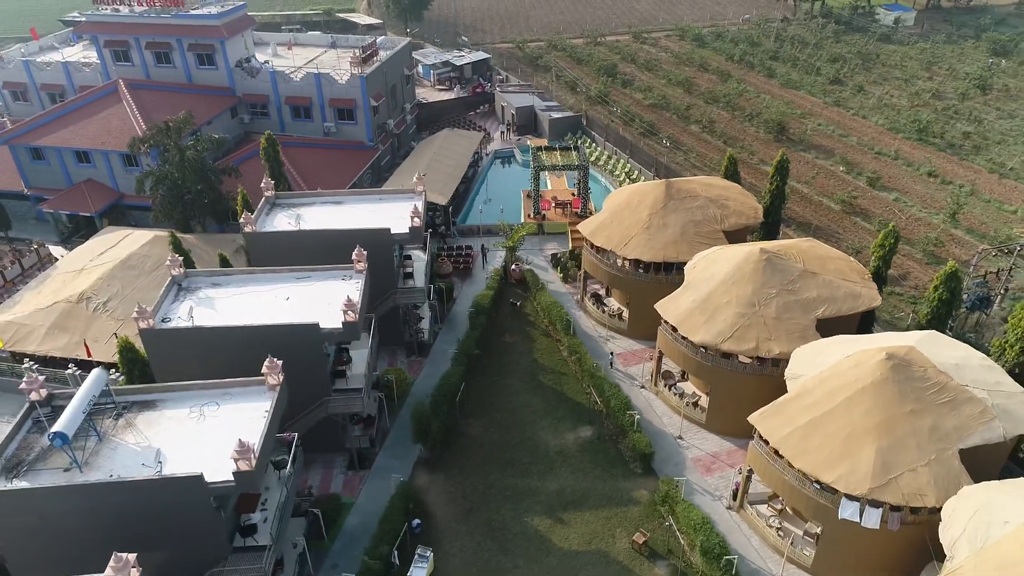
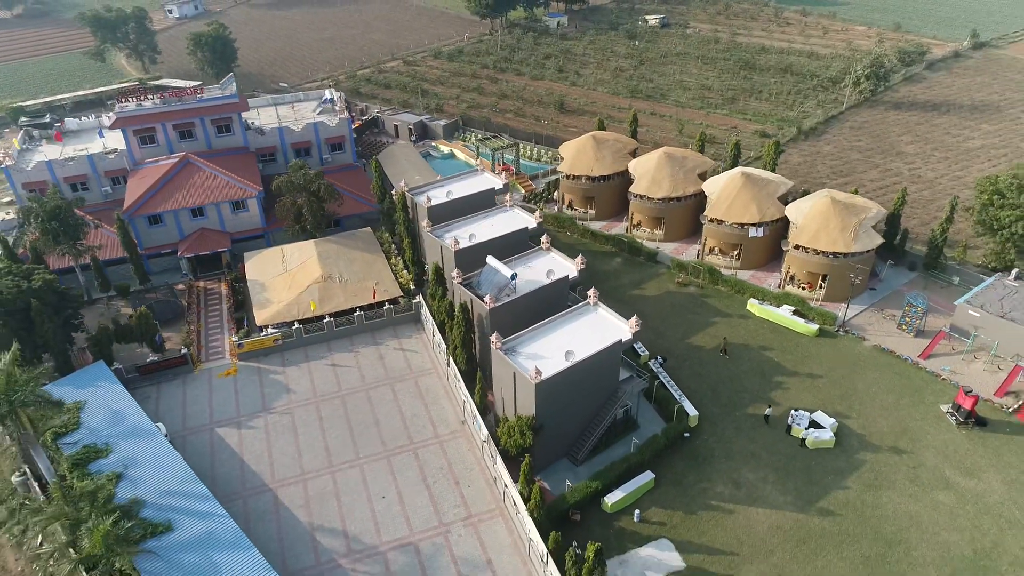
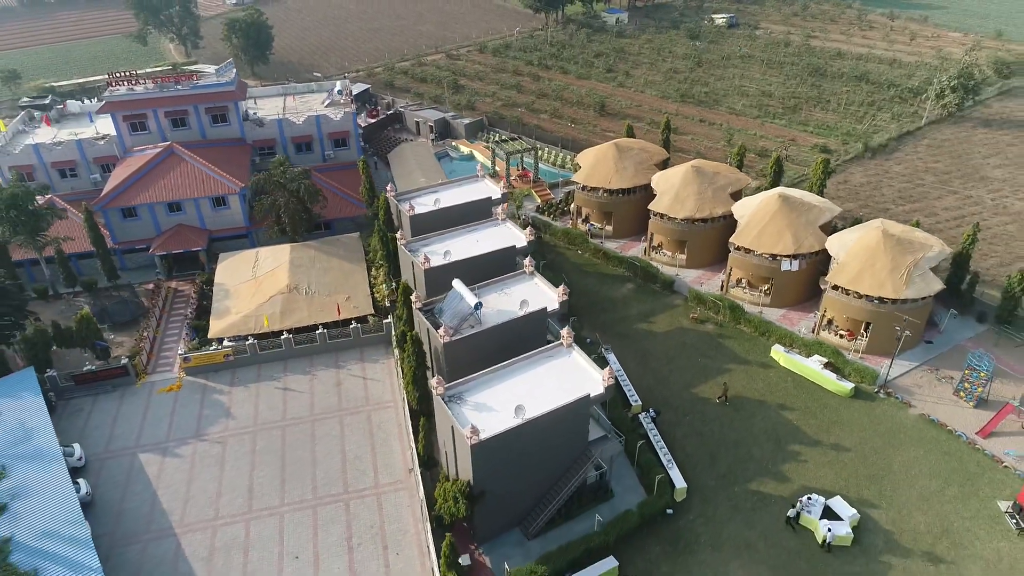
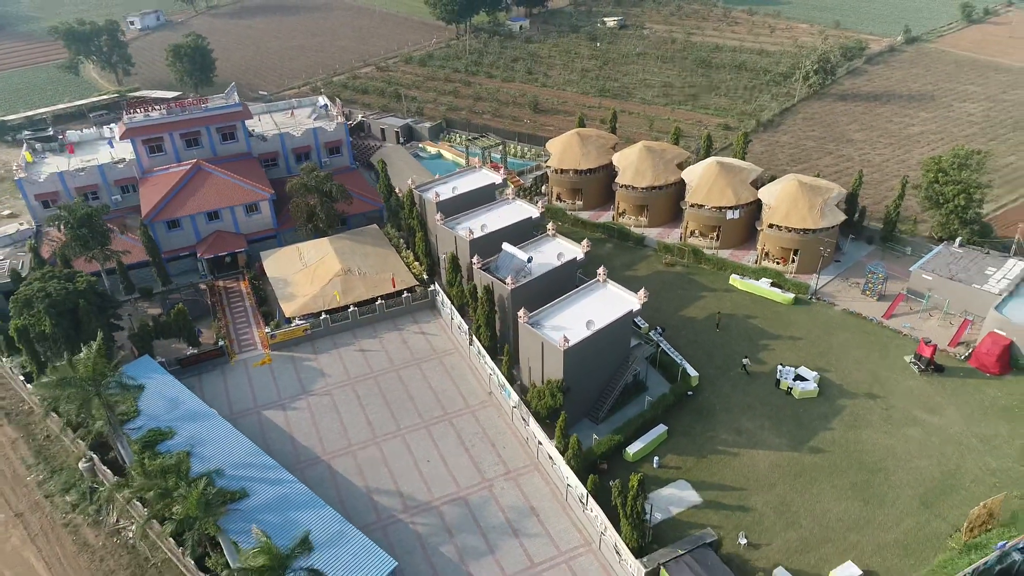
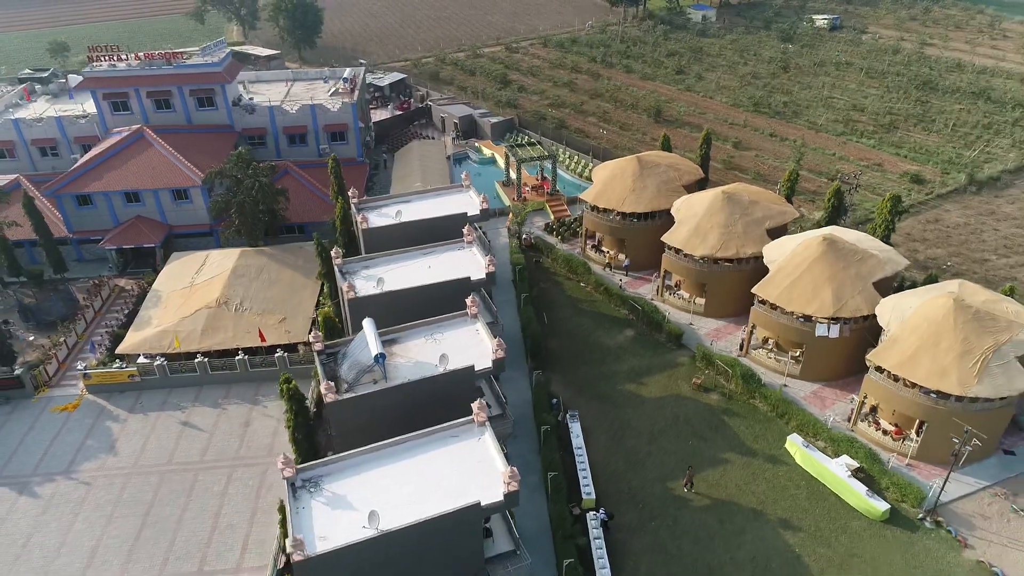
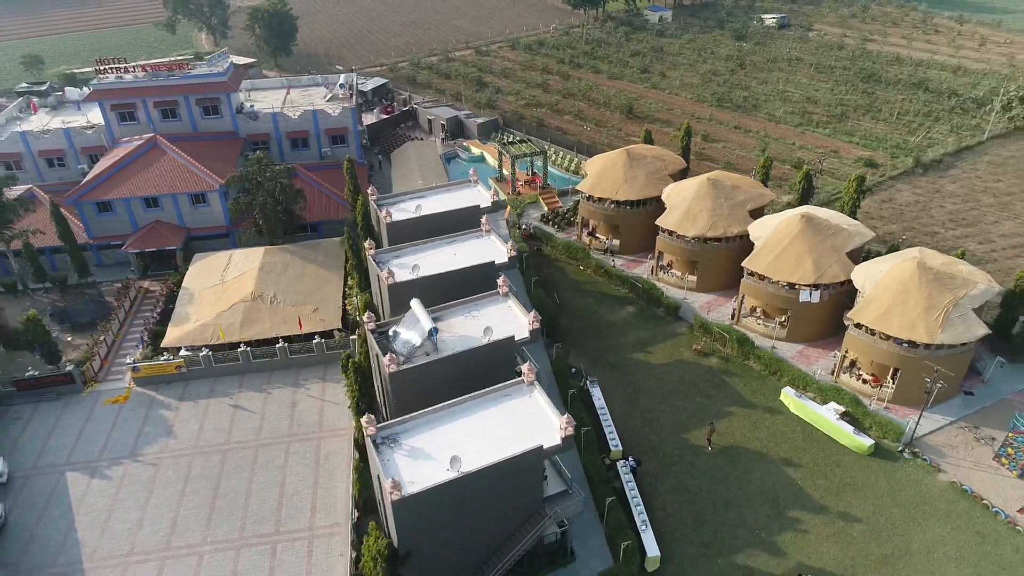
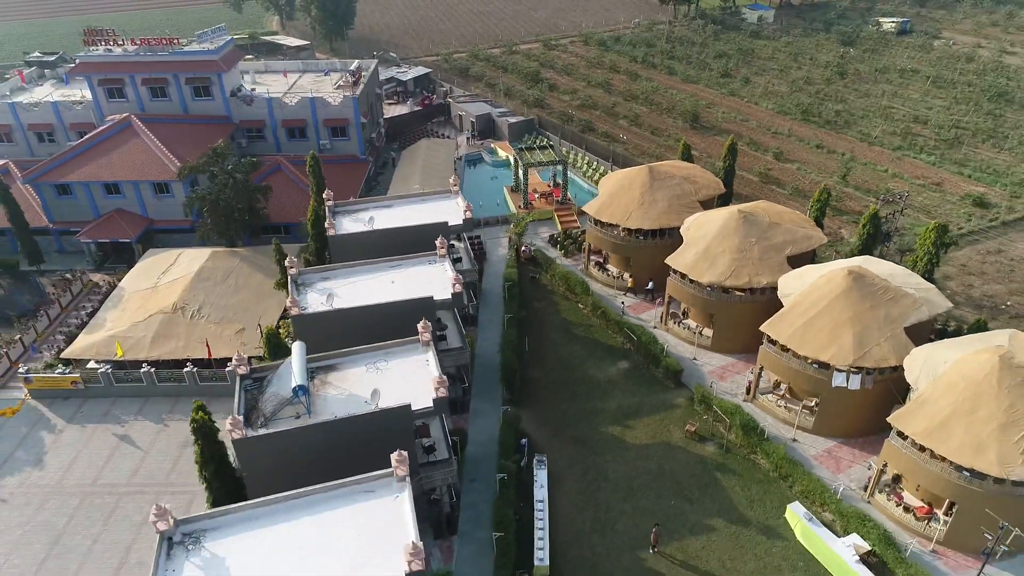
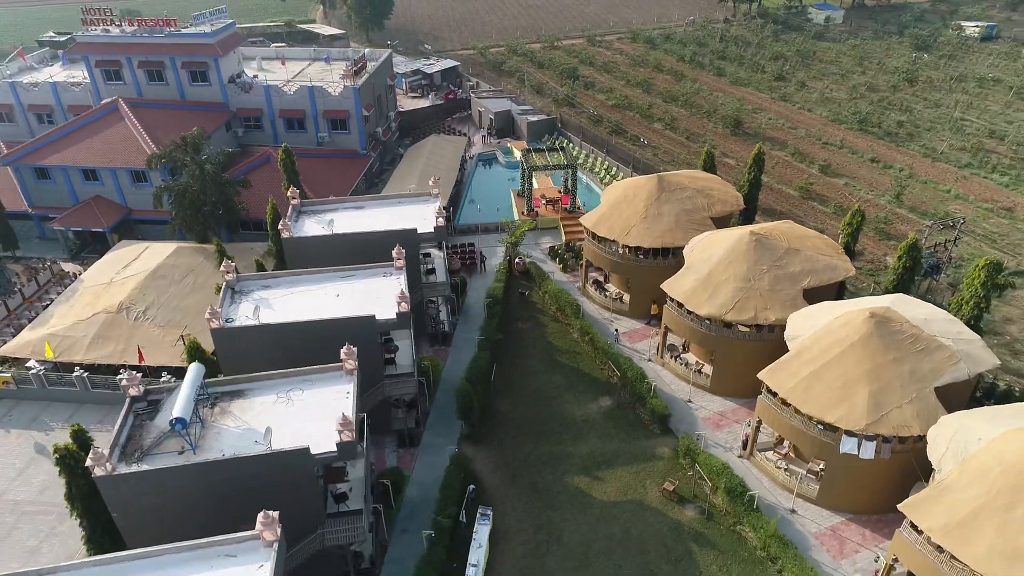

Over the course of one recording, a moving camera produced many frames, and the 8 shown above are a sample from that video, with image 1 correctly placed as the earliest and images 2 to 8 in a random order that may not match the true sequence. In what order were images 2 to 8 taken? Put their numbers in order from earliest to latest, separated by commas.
8, 7, 5, 6, 3, 2, 4
